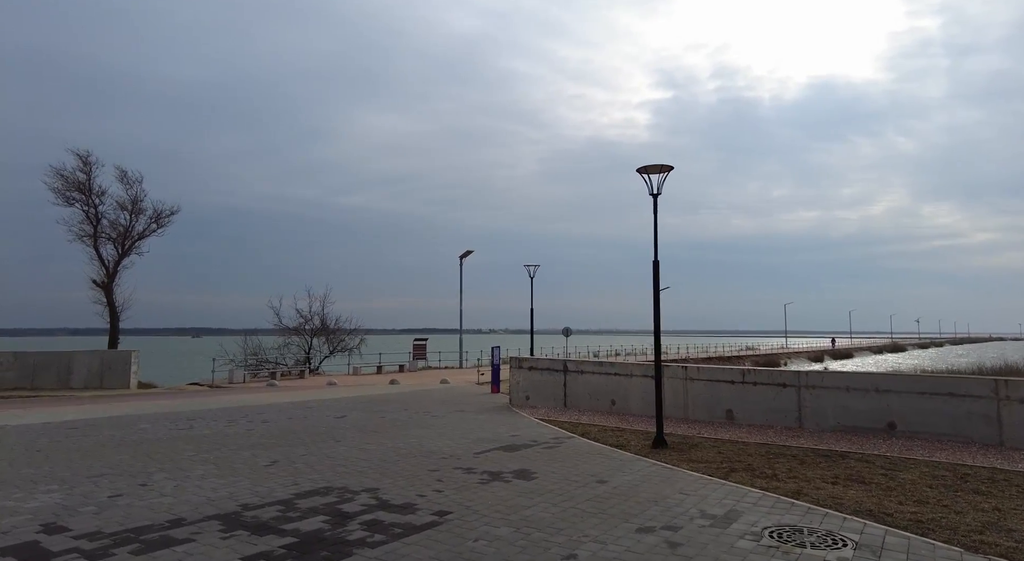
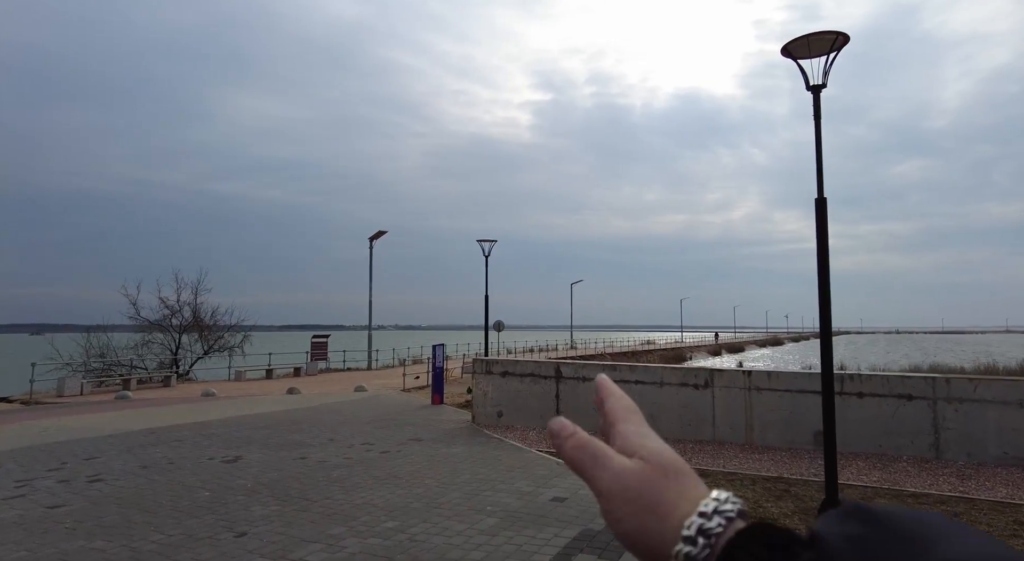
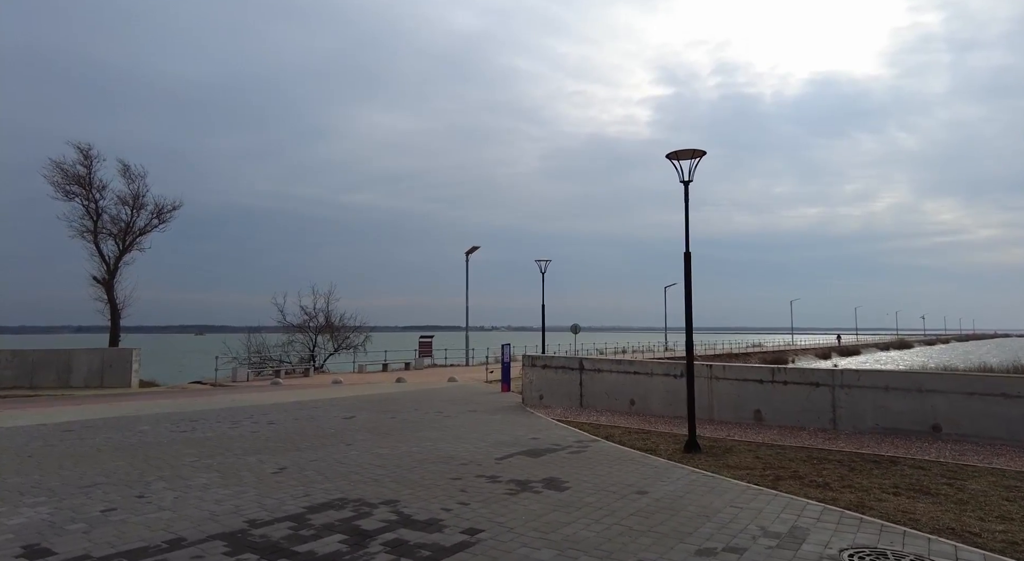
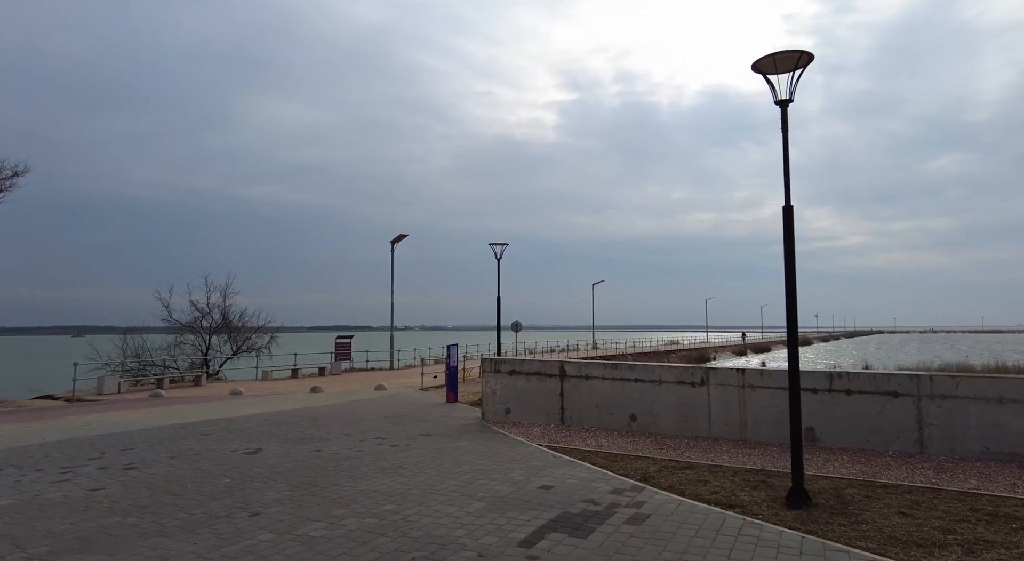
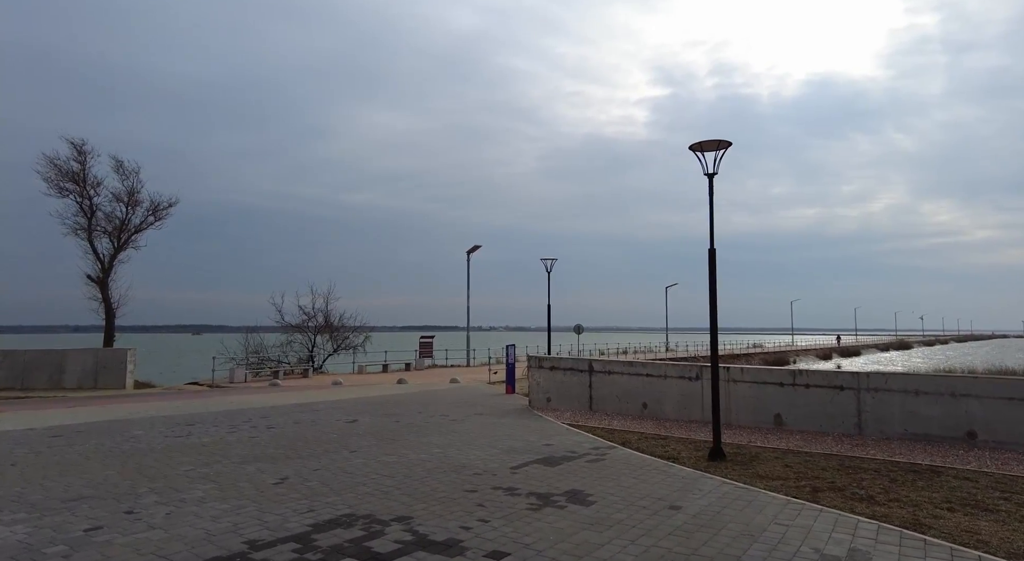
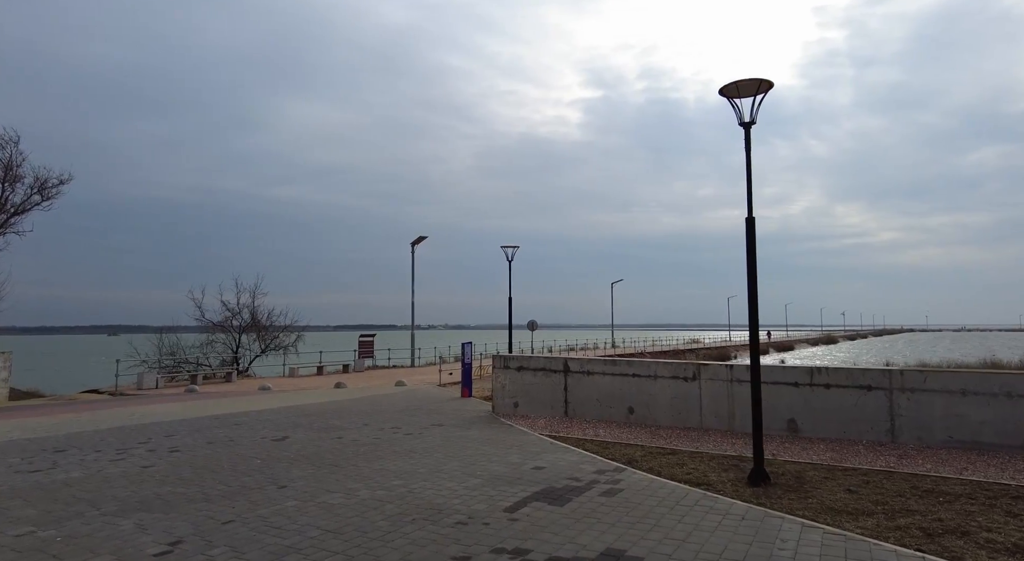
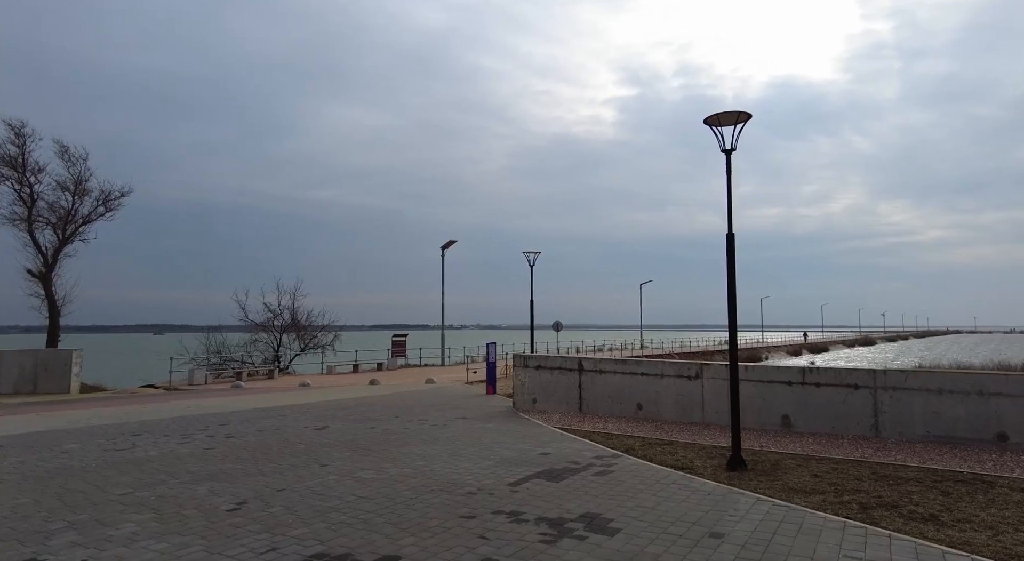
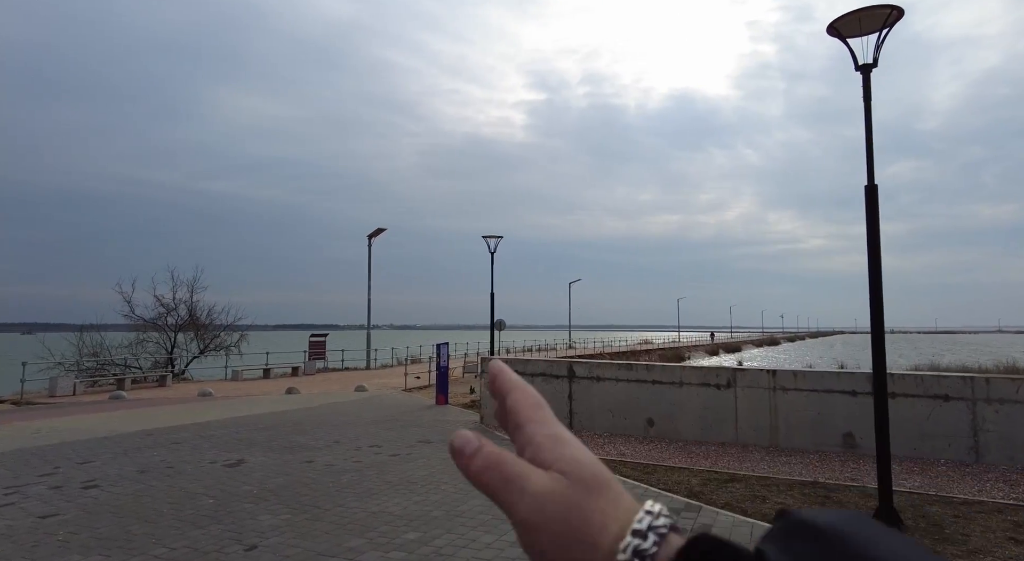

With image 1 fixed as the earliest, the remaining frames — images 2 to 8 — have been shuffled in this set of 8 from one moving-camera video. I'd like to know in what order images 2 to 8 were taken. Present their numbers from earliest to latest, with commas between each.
3, 5, 7, 6, 4, 2, 8
